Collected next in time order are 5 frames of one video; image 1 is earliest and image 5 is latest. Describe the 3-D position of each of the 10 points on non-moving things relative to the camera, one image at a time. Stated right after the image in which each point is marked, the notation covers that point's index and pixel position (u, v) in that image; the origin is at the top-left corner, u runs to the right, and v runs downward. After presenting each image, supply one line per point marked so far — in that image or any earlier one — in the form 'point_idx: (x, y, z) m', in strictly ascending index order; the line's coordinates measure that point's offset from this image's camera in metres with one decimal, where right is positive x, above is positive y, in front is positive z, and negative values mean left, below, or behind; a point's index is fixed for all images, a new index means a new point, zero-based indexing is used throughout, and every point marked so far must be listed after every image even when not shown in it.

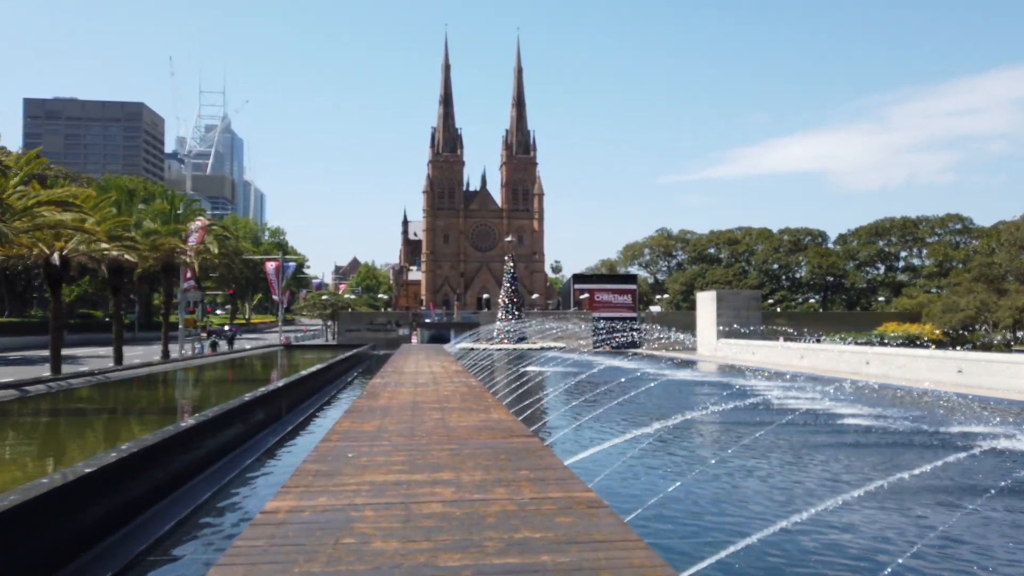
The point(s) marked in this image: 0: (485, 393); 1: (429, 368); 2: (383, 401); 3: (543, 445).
0: (-0.3, -1.4, +10.0) m
1: (-1.8, -1.7, +16.8) m
2: (-1.5, -1.3, +9.4) m
3: (+0.2, -1.1, +5.8) m
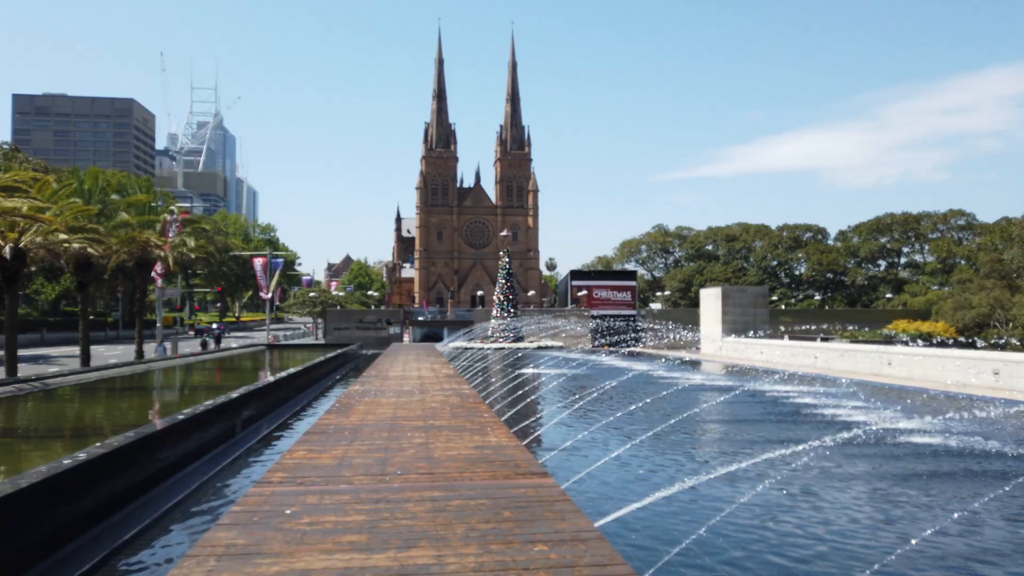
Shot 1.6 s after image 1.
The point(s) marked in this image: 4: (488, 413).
0: (-0.3, -1.3, +8.5) m
1: (-1.8, -1.6, +15.3) m
2: (-1.5, -1.2, +7.9) m
3: (+0.3, -1.1, +4.2) m
4: (-0.2, -1.3, +8.1) m
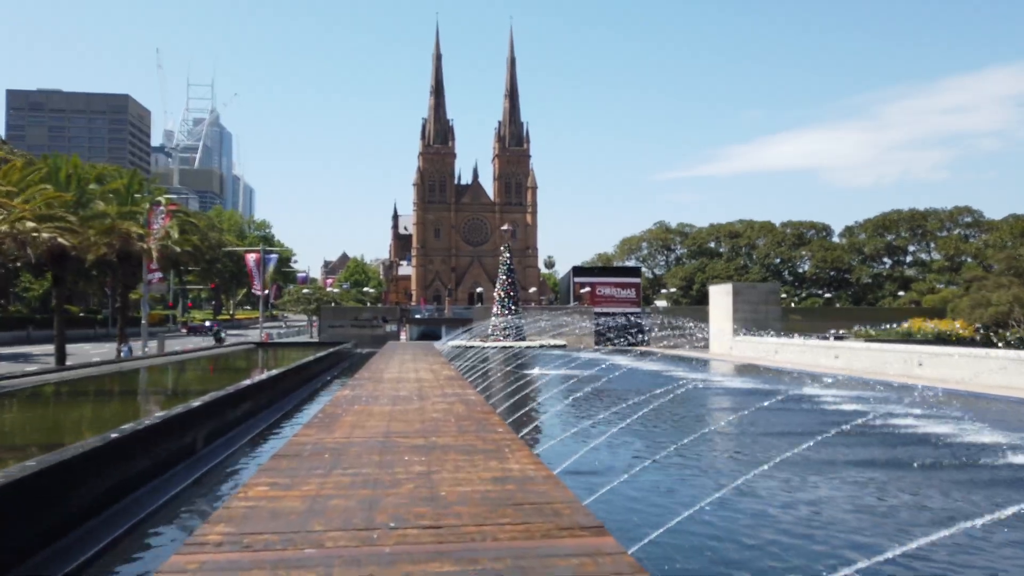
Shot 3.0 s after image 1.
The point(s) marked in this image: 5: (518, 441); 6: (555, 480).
0: (-0.2, -1.2, +7.1) m
1: (-1.7, -1.5, +13.9) m
2: (-1.3, -1.1, +6.5) m
3: (+0.4, -1.0, +2.9) m
4: (-0.1, -1.2, +6.8) m
5: (0.0, -1.2, +6.1) m
6: (+0.2, -1.2, +4.9) m
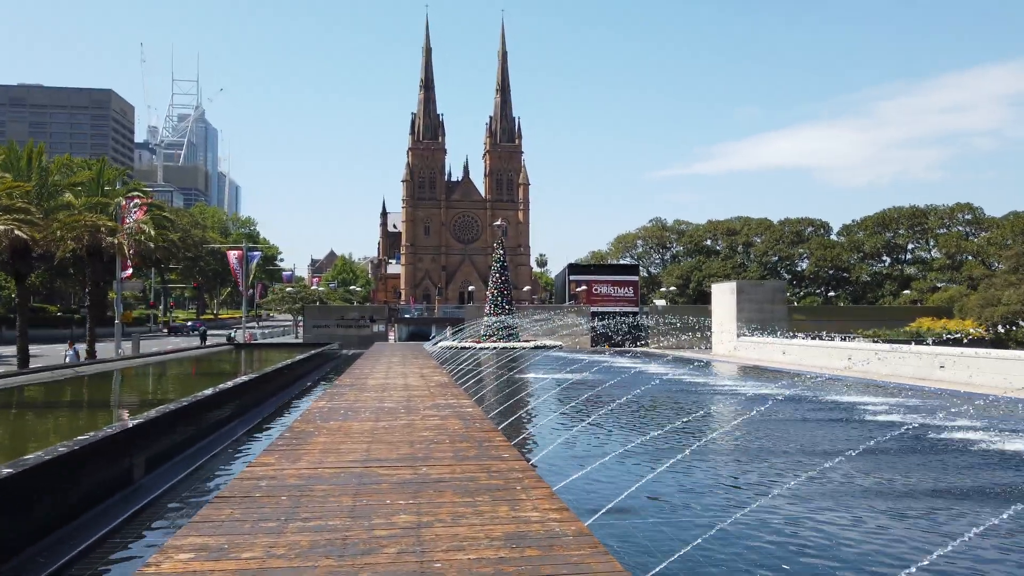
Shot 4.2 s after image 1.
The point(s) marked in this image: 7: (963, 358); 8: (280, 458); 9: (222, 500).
0: (-0.1, -1.1, +5.7) m
1: (-1.7, -1.4, +12.5) m
2: (-1.2, -1.1, +5.1) m
3: (+0.6, -0.9, +1.5) m
4: (0.0, -1.1, +5.4) m
5: (+0.1, -1.1, +4.7) m
6: (+0.4, -1.1, +3.6) m
7: (+10.0, -1.5, +18.0) m
8: (-1.5, -1.1, +5.0) m
9: (-1.5, -1.1, +4.1) m
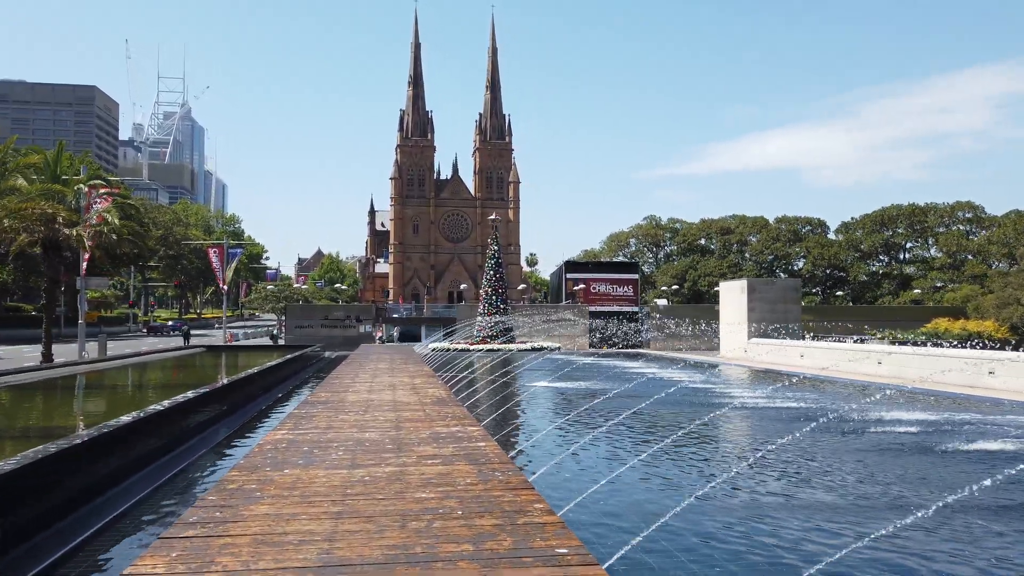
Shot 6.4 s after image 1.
0: (+0.1, -1.0, +3.7) m
1: (-1.6, -1.3, +10.5) m
2: (-1.0, -1.0, +3.1) m
3: (+0.8, -0.9, -0.5) m
4: (+0.2, -1.0, +3.4) m
5: (+0.4, -1.0, +2.7) m
6: (+0.6, -1.1, +1.6) m
7: (+10.1, -1.5, +16.1) m
8: (-1.2, -1.0, +3.0) m
9: (-1.2, -1.0, +2.1) m
